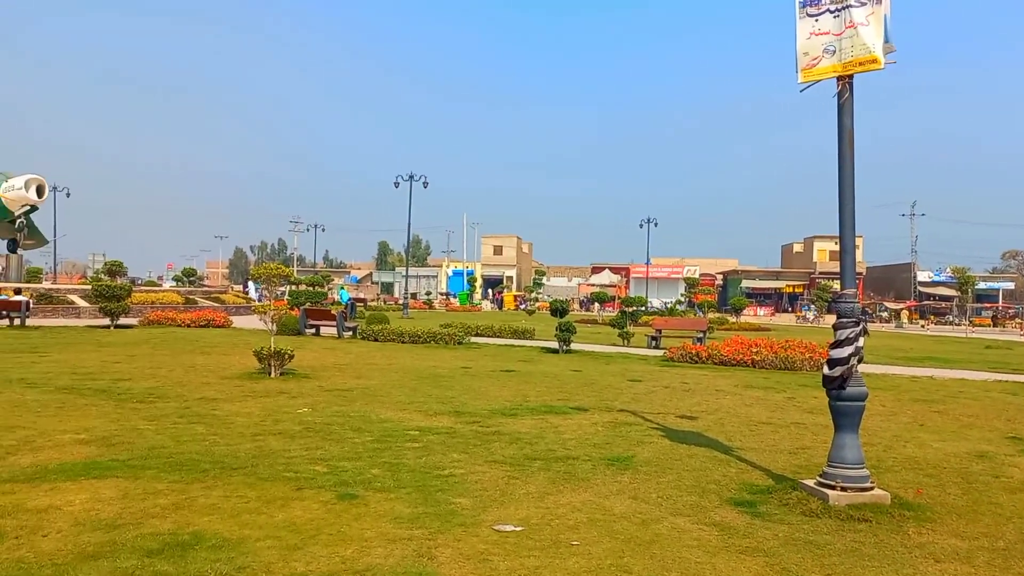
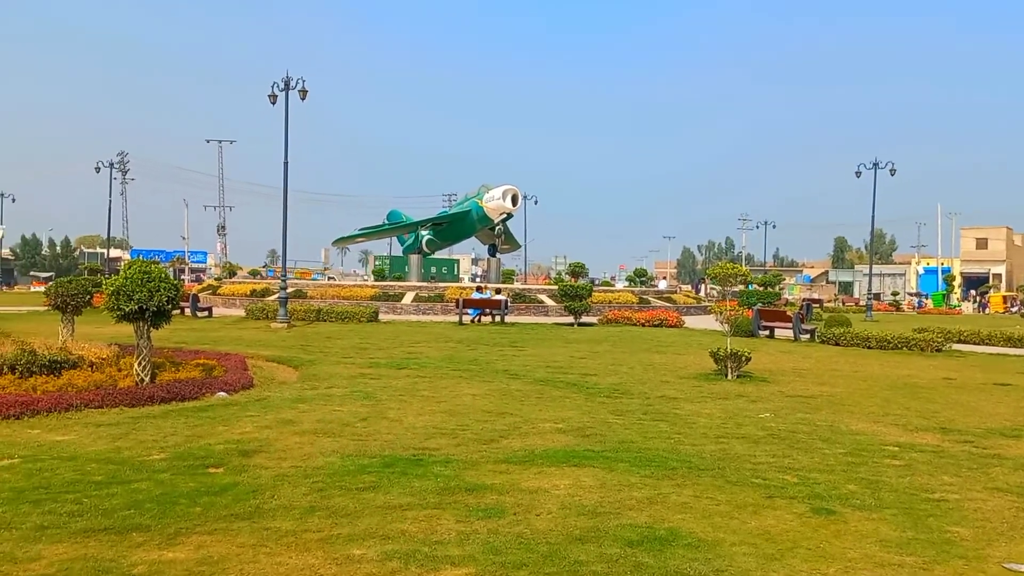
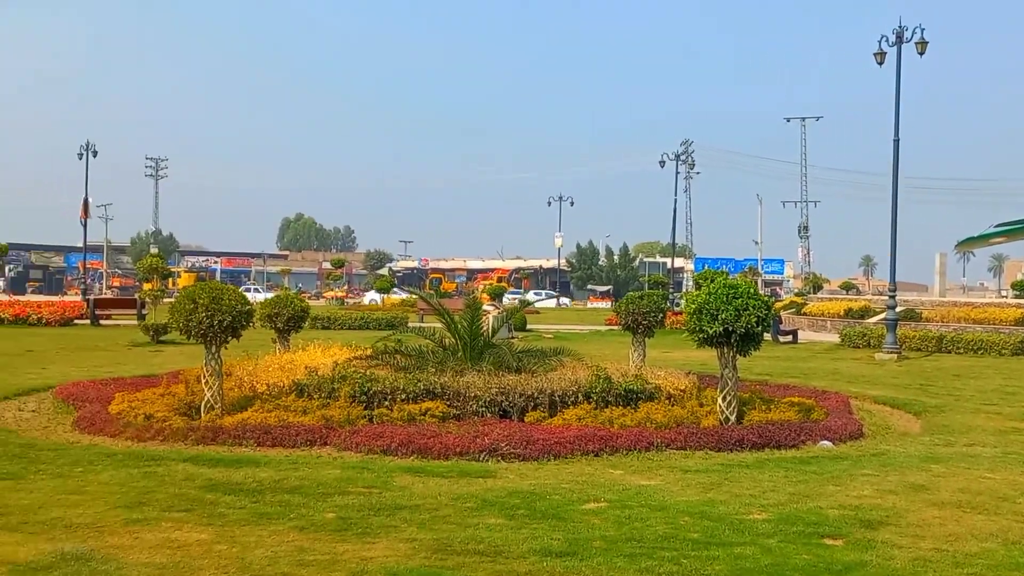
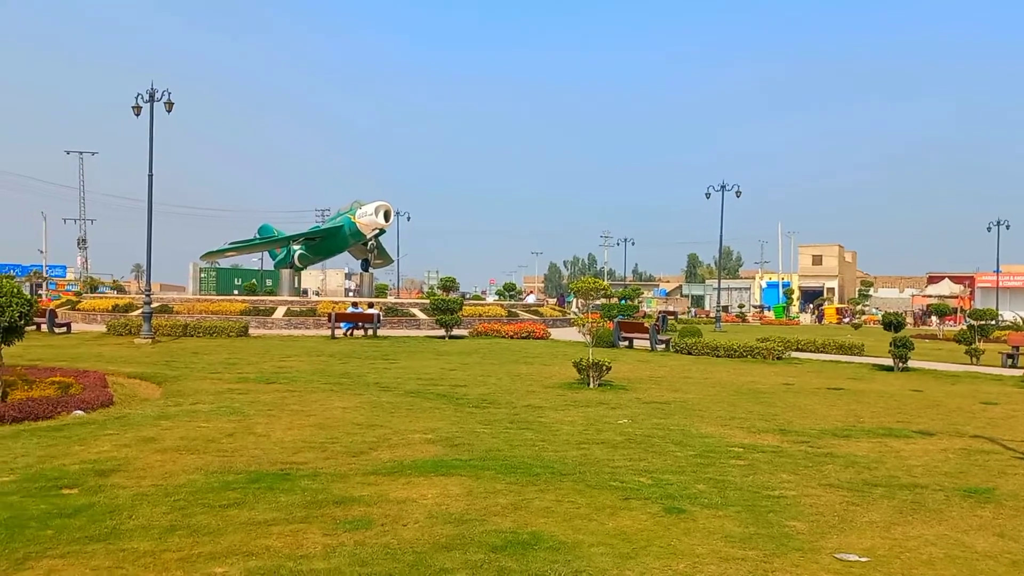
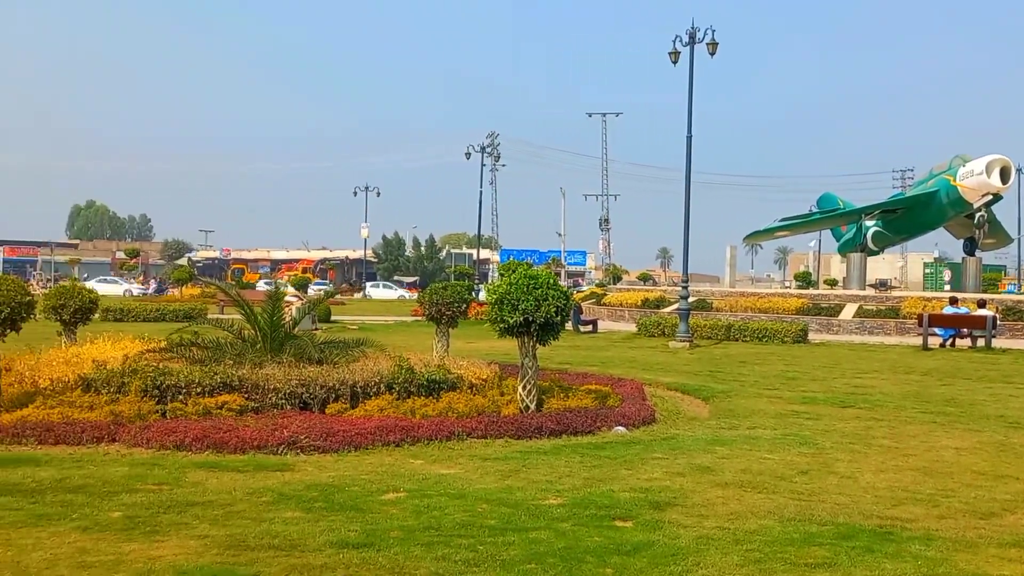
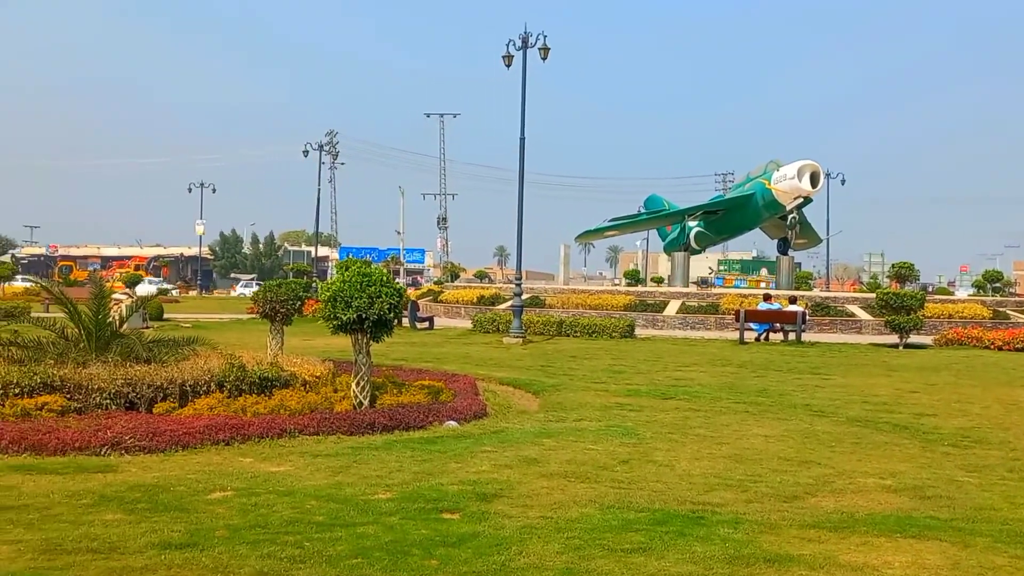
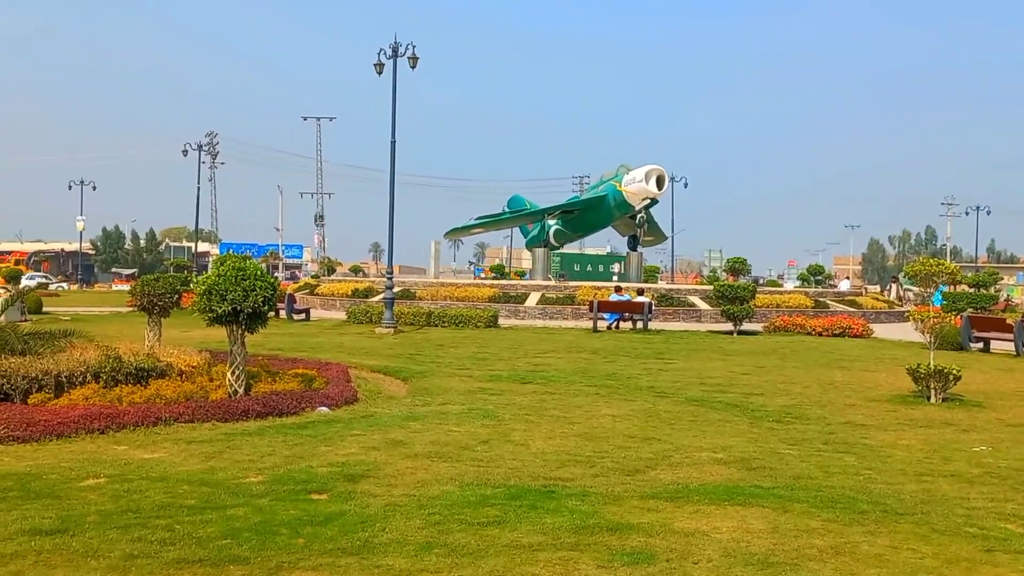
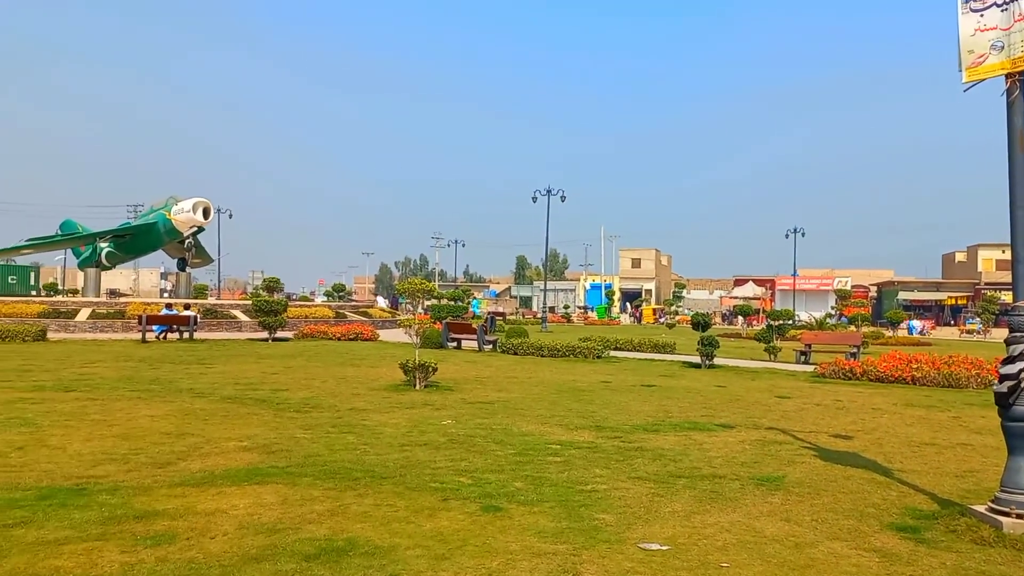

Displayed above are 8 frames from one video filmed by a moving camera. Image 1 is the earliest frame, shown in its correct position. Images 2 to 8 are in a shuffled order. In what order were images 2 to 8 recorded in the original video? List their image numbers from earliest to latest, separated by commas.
8, 4, 2, 7, 6, 5, 3
